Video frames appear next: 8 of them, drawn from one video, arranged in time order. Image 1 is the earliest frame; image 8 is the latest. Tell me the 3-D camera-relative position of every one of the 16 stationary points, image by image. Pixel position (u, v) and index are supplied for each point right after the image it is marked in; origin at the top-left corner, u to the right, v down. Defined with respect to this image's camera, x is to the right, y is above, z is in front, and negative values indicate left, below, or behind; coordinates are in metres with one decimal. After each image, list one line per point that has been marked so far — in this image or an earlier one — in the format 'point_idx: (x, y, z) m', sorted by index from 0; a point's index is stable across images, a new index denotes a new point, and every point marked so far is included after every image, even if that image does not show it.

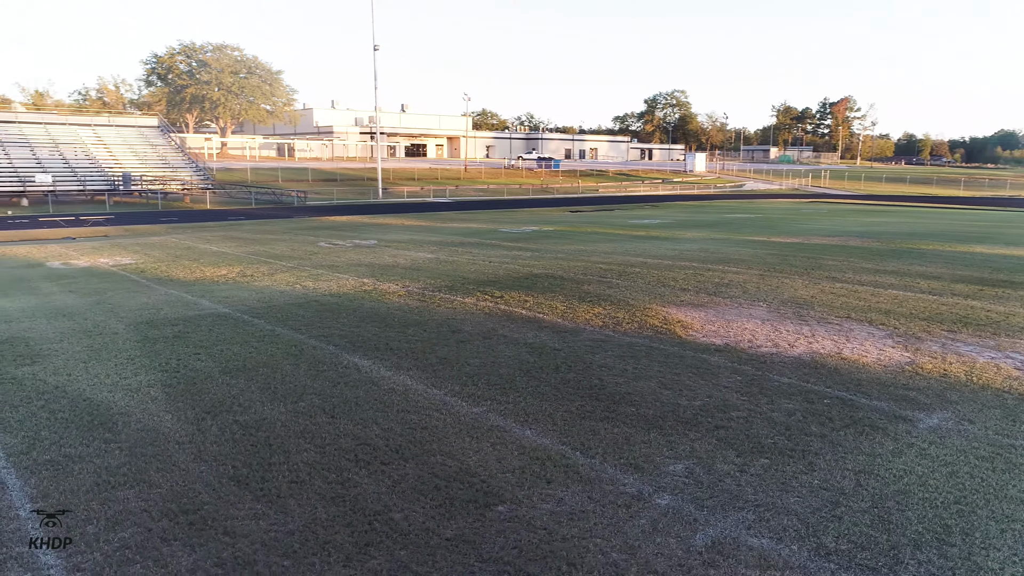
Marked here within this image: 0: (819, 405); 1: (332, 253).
0: (+2.3, -0.9, +5.7) m
1: (-3.6, +0.7, +15.4) m
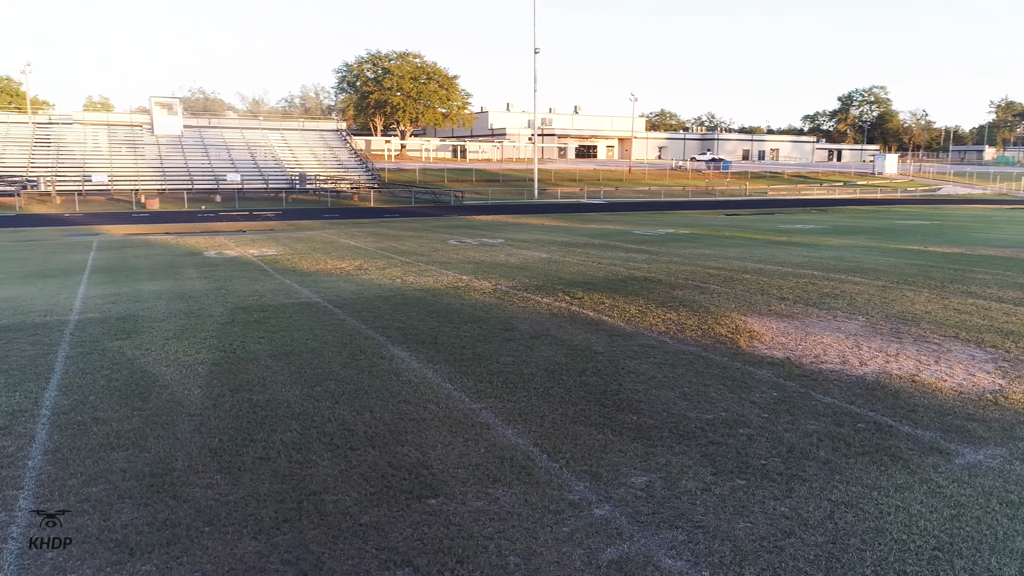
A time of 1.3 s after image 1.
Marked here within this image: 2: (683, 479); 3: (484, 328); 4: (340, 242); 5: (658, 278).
0: (+2.3, -1.0, +5.2) m
1: (-1.2, +0.8, +16.0) m
2: (+1.0, -1.1, +4.4) m
3: (-0.3, -0.4, +7.9) m
4: (-4.1, +1.1, +17.9) m
5: (+2.2, +0.1, +11.8) m
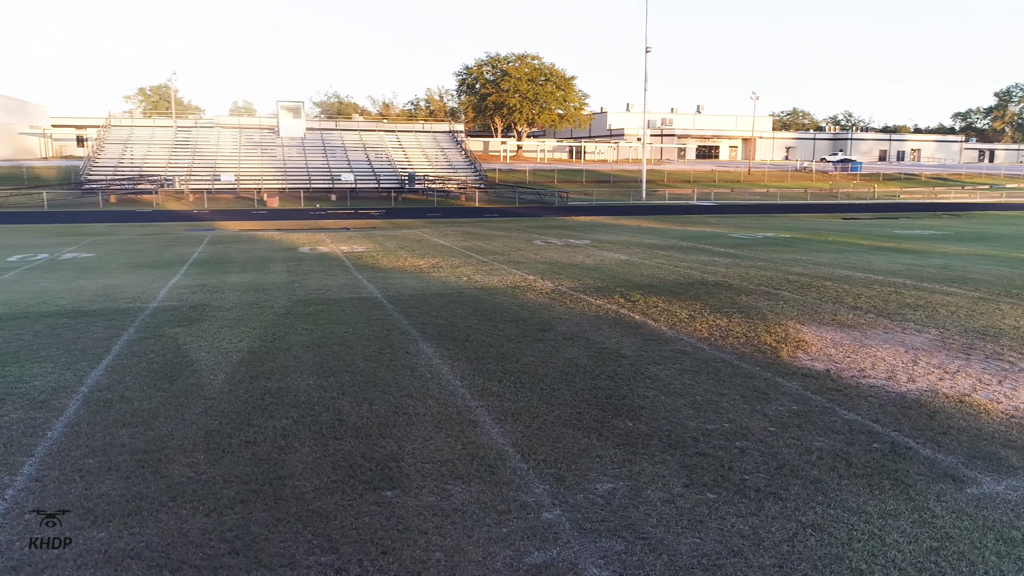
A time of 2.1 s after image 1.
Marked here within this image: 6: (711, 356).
0: (+2.2, -1.0, +4.8) m
1: (+0.5, +0.8, +16.1) m
2: (+0.8, -1.1, +4.2) m
3: (+0.1, -0.4, +7.9) m
4: (-2.0, +1.1, +18.4) m
5: (+3.2, +0.1, +11.4) m
6: (+1.8, -0.6, +7.0) m
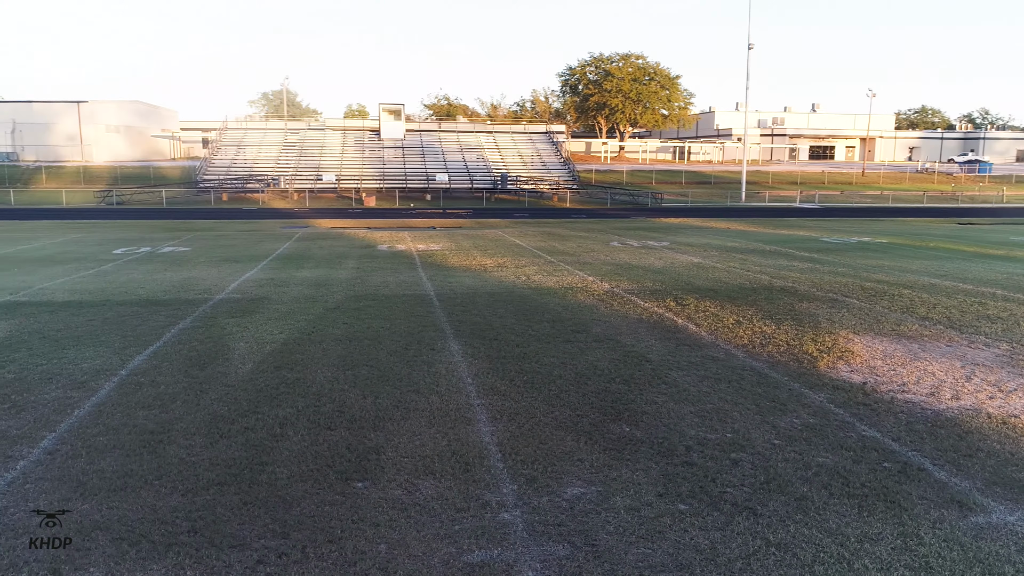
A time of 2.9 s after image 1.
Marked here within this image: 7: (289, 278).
0: (+2.1, -1.1, +4.5) m
1: (+2.0, +0.7, +15.9) m
2: (+0.6, -1.1, +4.1) m
3: (+0.5, -0.4, +7.9) m
4: (-0.2, +1.1, +18.5) m
5: (+4.0, 0.0, +10.9) m
6: (+2.0, -0.7, +6.7) m
7: (-3.4, +0.2, +11.7) m
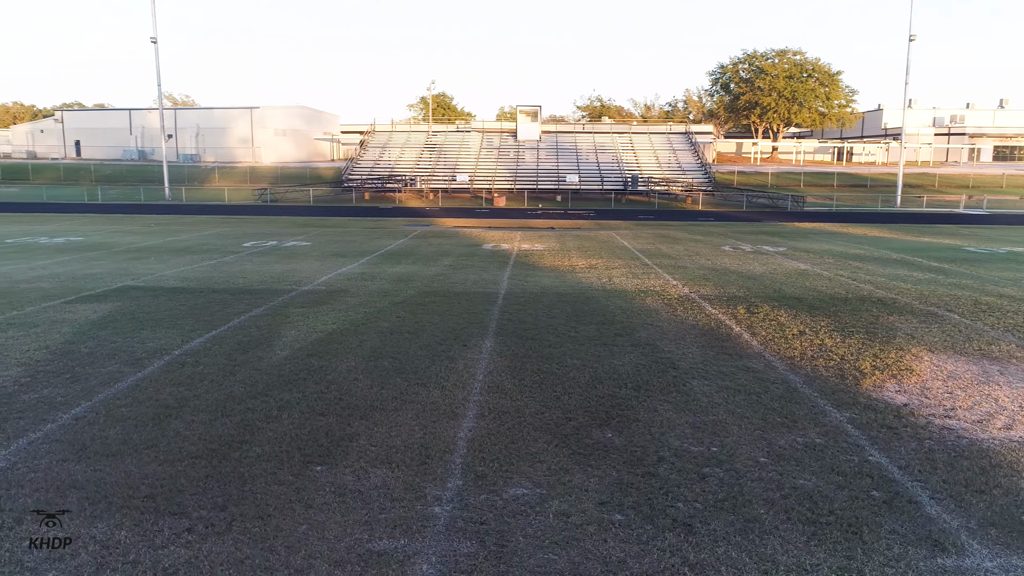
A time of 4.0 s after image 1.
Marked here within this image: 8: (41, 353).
0: (+1.8, -1.1, +4.2) m
1: (+4.0, +0.6, +15.3) m
2: (+0.2, -1.1, +4.0) m
3: (+0.9, -0.4, +7.7) m
4: (+2.5, +1.1, +18.3) m
5: (+5.0, -0.2, +10.0) m
6: (+2.2, -0.7, +6.3) m
7: (-2.1, +0.2, +12.3) m
8: (-4.2, -0.6, +6.7) m
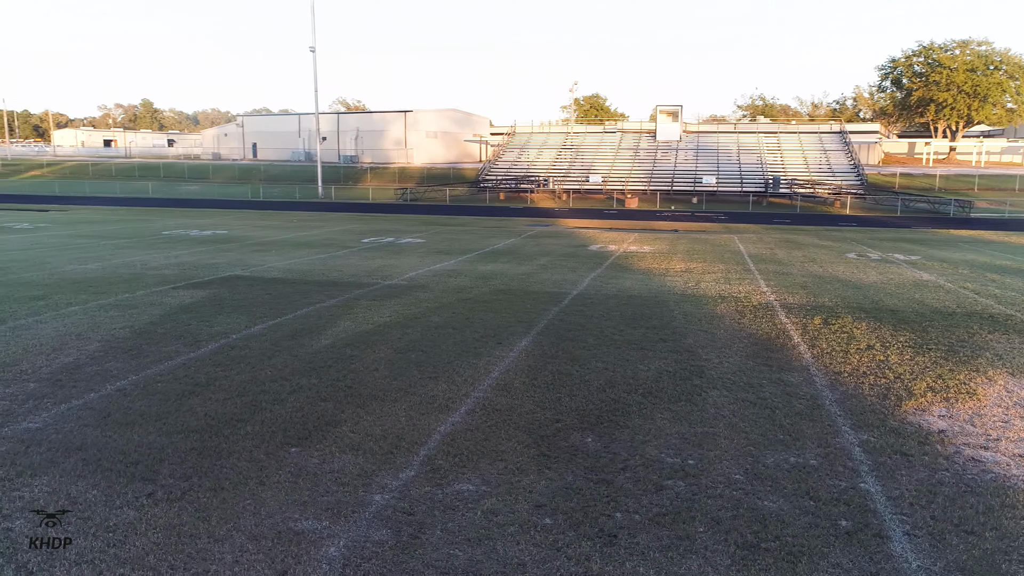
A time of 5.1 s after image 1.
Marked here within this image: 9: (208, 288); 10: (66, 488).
0: (+1.4, -1.2, +3.8) m
1: (+5.9, +0.5, +14.3) m
2: (-0.1, -1.1, +4.0) m
3: (+1.3, -0.5, +7.5) m
4: (+5.0, +1.0, +17.6) m
5: (+5.8, -0.3, +8.9) m
6: (+2.3, -0.8, +5.9) m
7: (-0.7, +0.3, +12.5) m
8: (-3.8, -0.4, +7.6) m
9: (-4.0, 0.0, +10.1) m
10: (-2.4, -1.1, +4.1) m
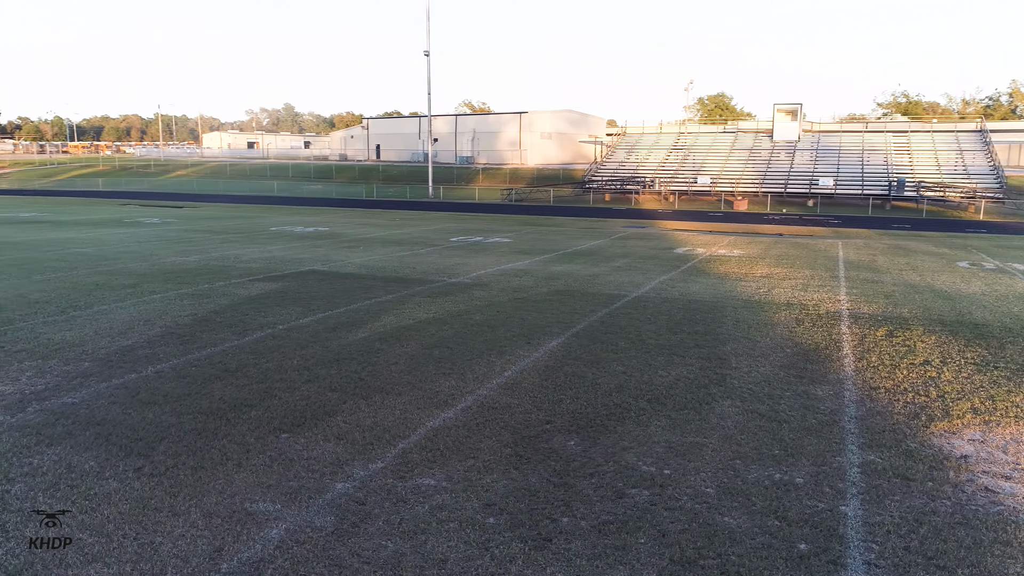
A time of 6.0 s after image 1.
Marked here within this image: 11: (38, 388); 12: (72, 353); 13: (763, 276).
0: (+1.1, -1.2, +3.6) m
1: (+7.3, +0.3, +13.2) m
2: (-0.3, -1.1, +4.1) m
3: (+1.6, -0.5, +7.3) m
4: (+6.9, +0.8, +16.6) m
5: (+6.3, -0.5, +7.9) m
6: (+2.3, -0.8, +5.5) m
7: (+0.4, +0.3, +12.6) m
8: (-3.4, -0.3, +8.1) m
9: (-3.2, +0.1, +10.7) m
10: (-2.6, -1.0, +4.5) m
11: (-3.6, -0.8, +5.8) m
12: (-3.9, -0.6, +6.7) m
13: (+4.1, +0.2, +12.4) m
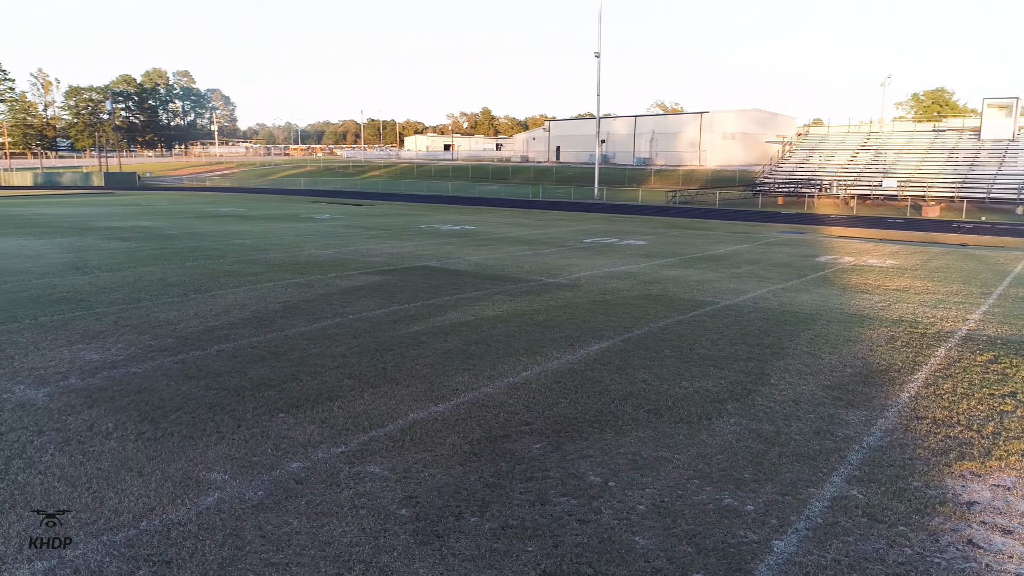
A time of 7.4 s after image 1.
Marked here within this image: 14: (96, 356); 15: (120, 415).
0: (+0.6, -1.2, +3.4) m
1: (+8.9, -0.1, +11.2) m
2: (-0.7, -1.1, +4.2) m
3: (+2.0, -0.6, +6.8) m
4: (+9.4, +0.4, +14.6) m
5: (+6.6, -0.8, +6.3) m
6: (+2.2, -0.9, +4.9) m
7: (+2.2, +0.2, +12.2) m
8: (-2.7, -0.2, +8.9) m
9: (-1.8, +0.2, +11.3) m
10: (-2.8, -0.9, +5.1) m
11: (-3.4, -0.6, +6.7) m
12: (-3.5, -0.4, +7.6) m
13: (+5.7, 0.0, +11.2) m
14: (-3.6, -0.6, +6.7) m
15: (-2.7, -0.9, +5.2) m
